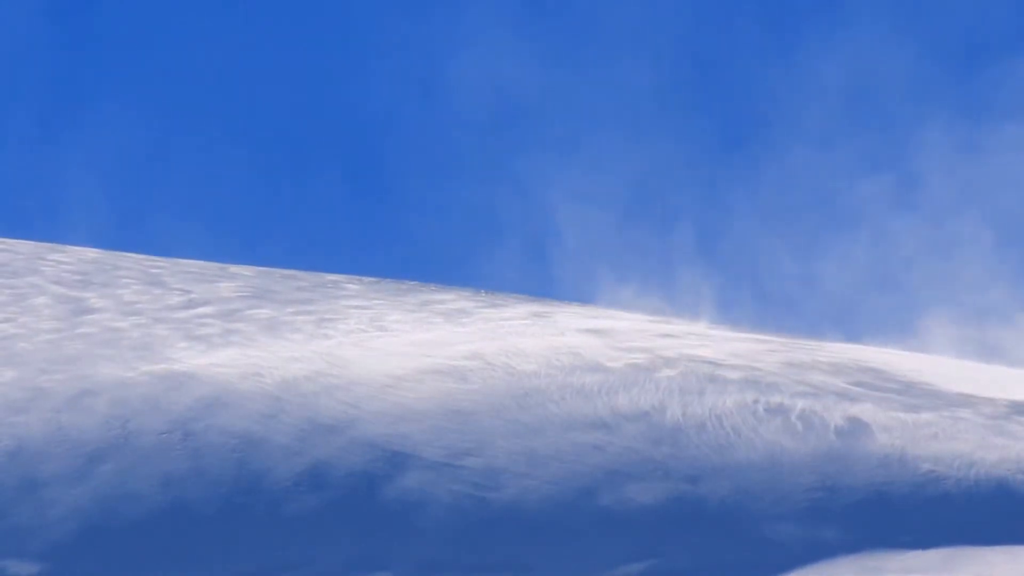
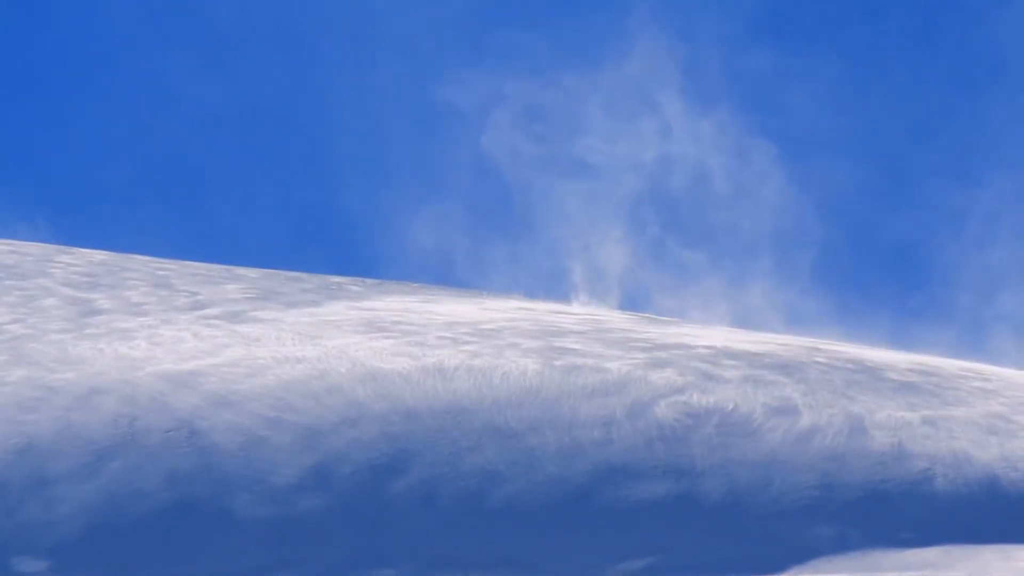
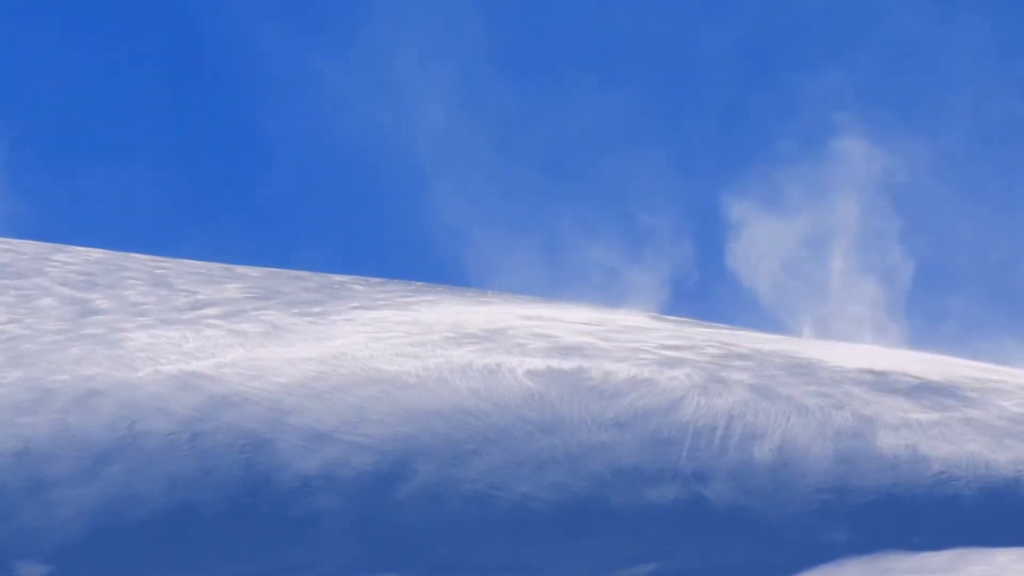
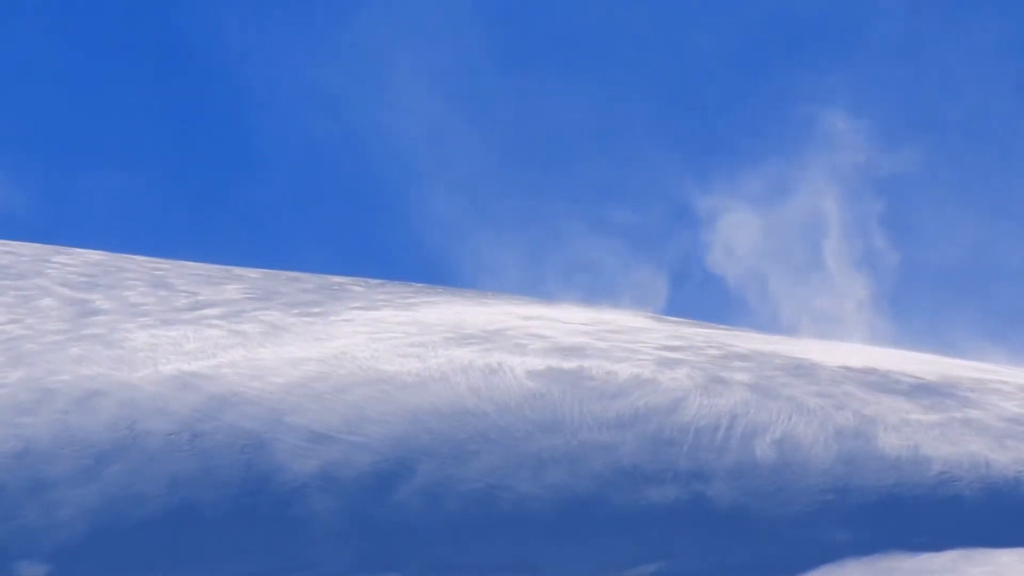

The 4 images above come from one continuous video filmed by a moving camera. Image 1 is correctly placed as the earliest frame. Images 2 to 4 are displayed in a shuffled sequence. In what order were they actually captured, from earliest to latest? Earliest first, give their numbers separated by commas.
3, 4, 2
